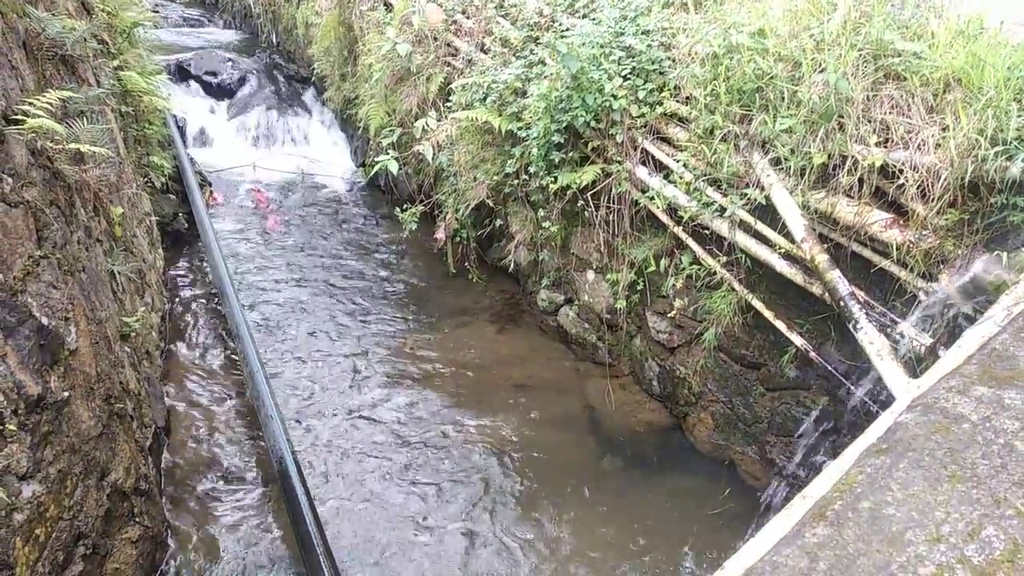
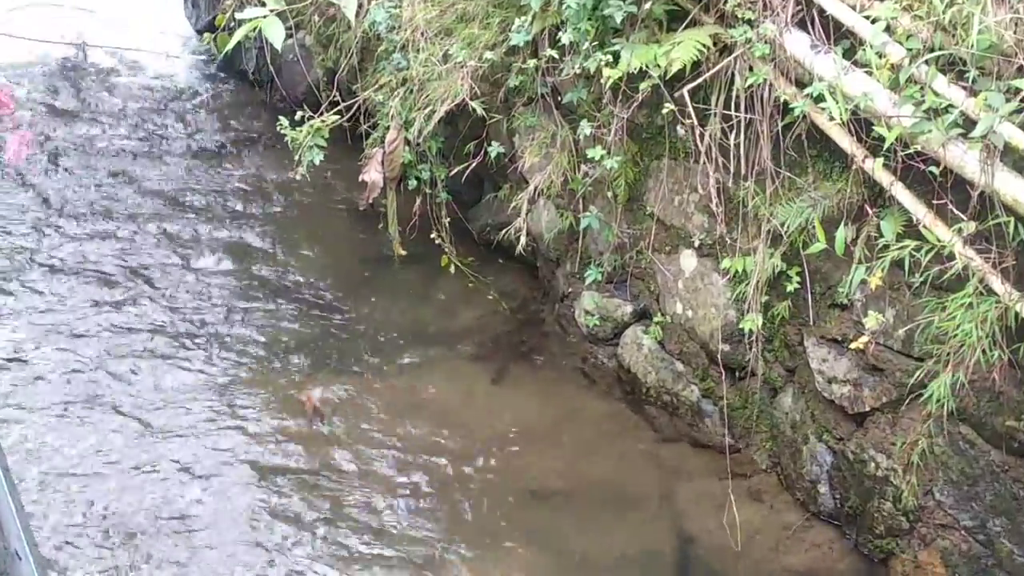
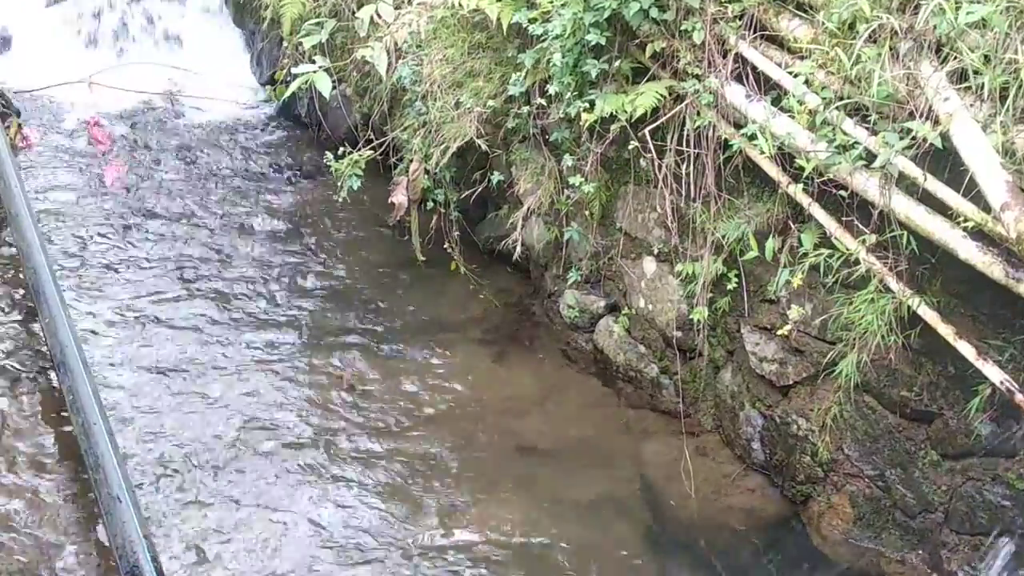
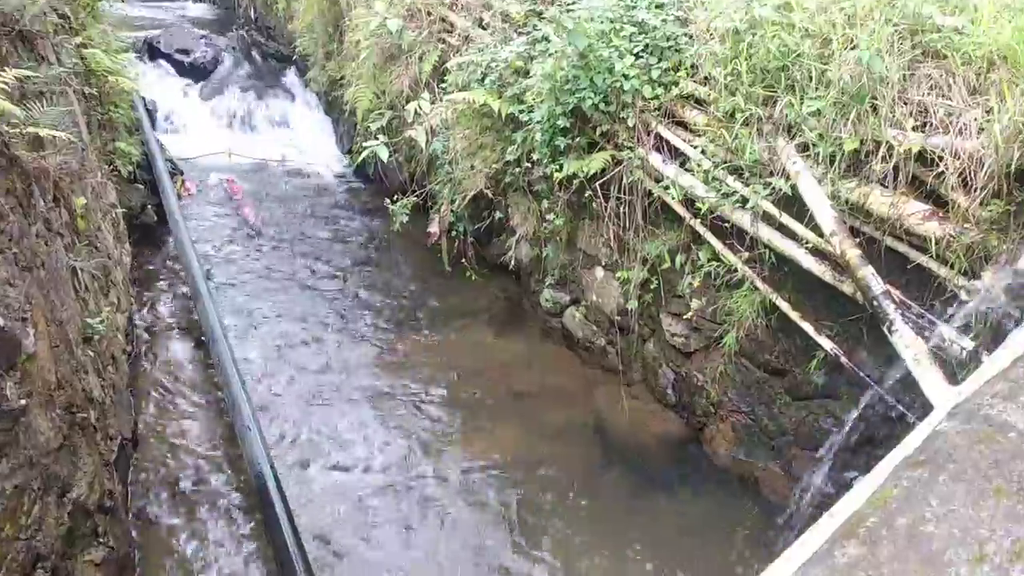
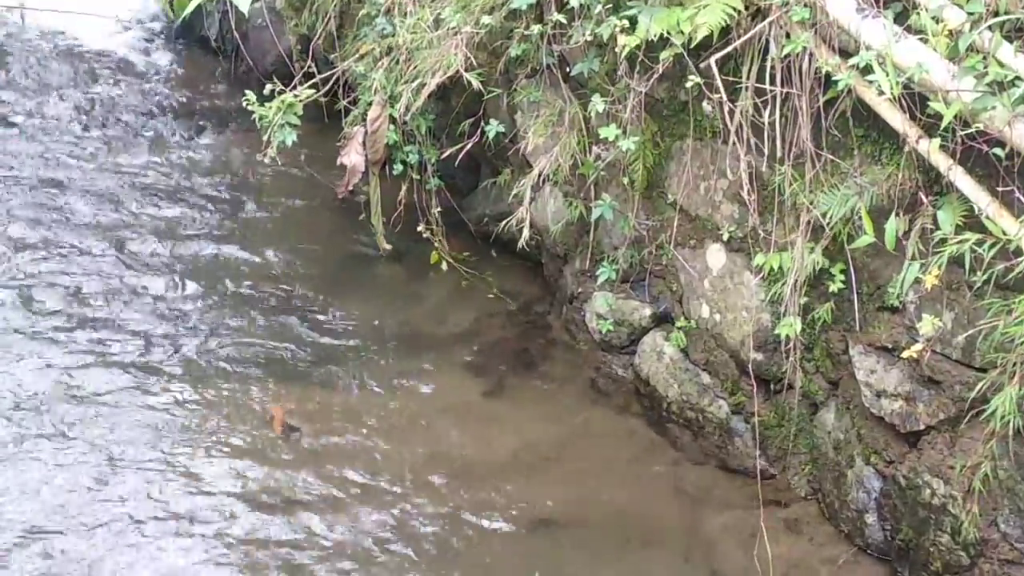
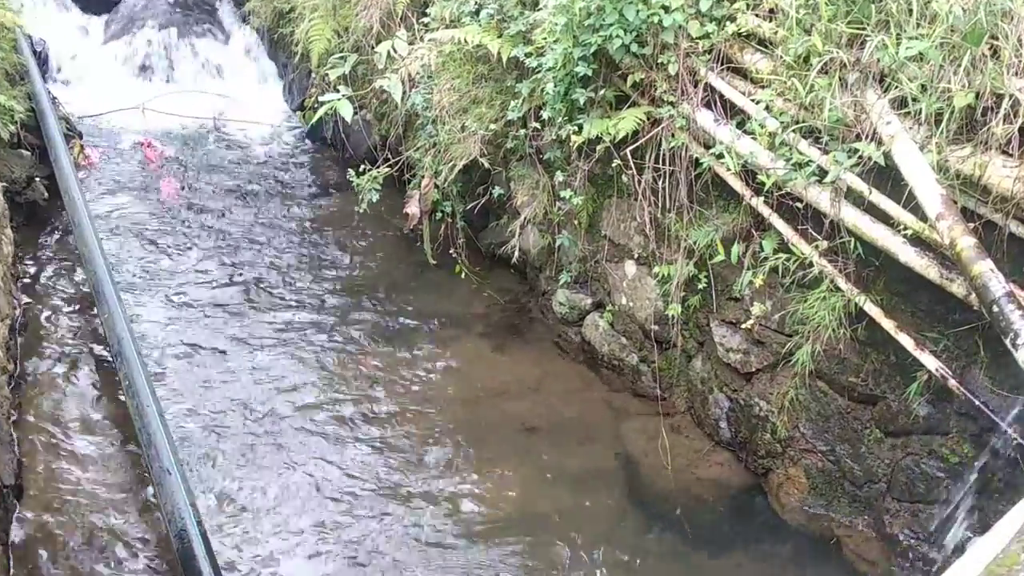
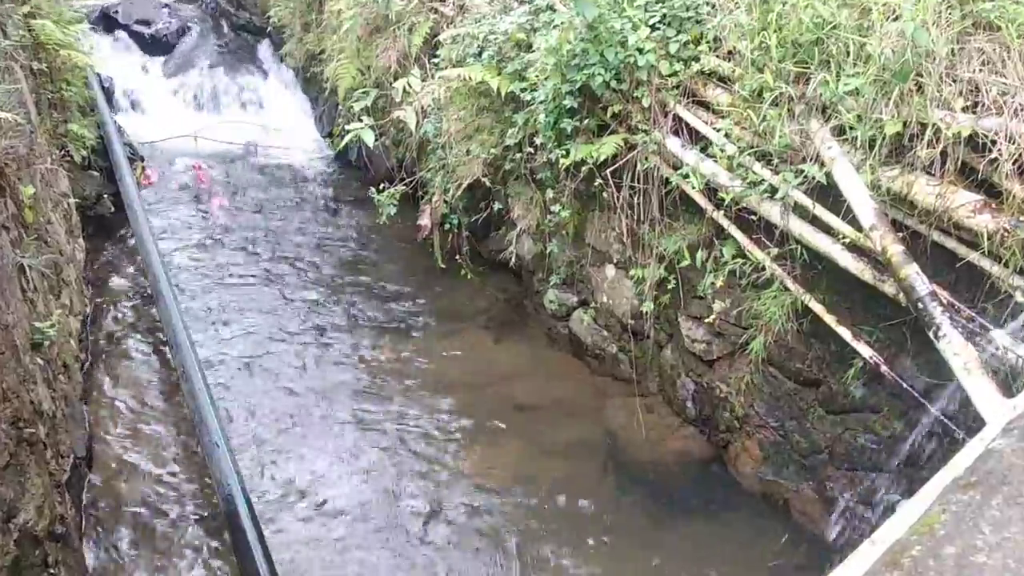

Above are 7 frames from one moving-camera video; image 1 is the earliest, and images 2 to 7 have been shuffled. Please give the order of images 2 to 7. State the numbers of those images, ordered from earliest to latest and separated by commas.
4, 7, 6, 3, 2, 5
